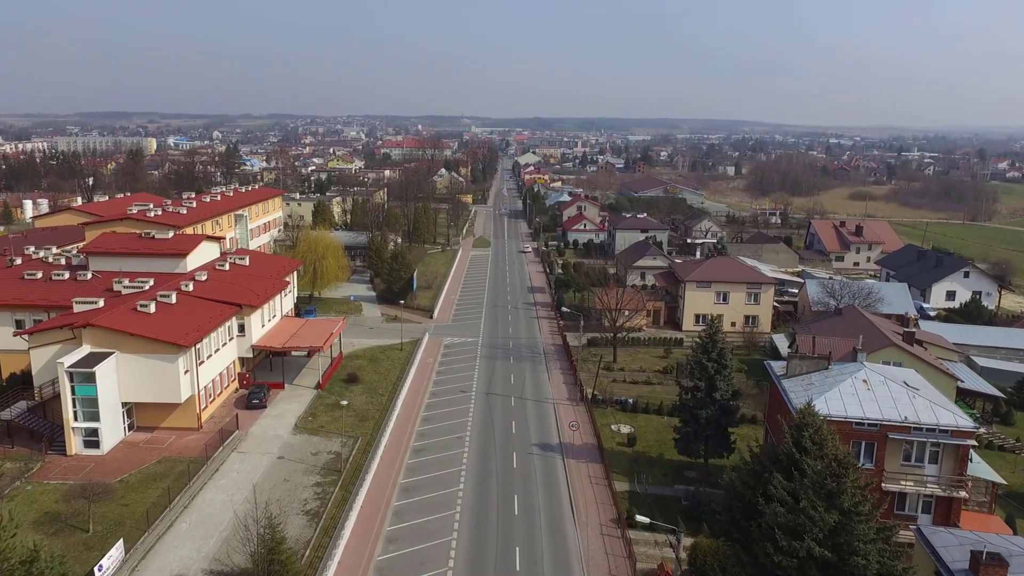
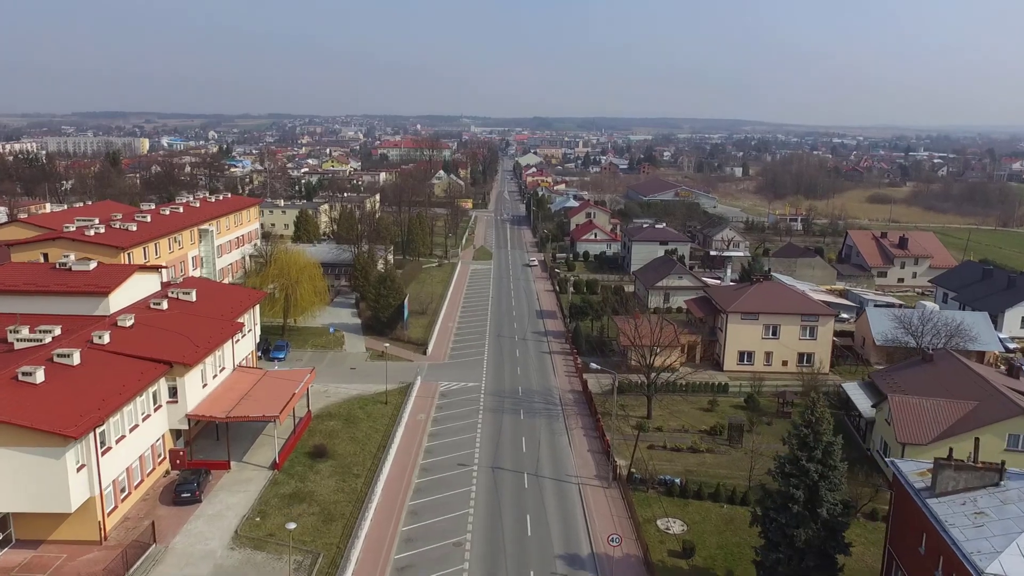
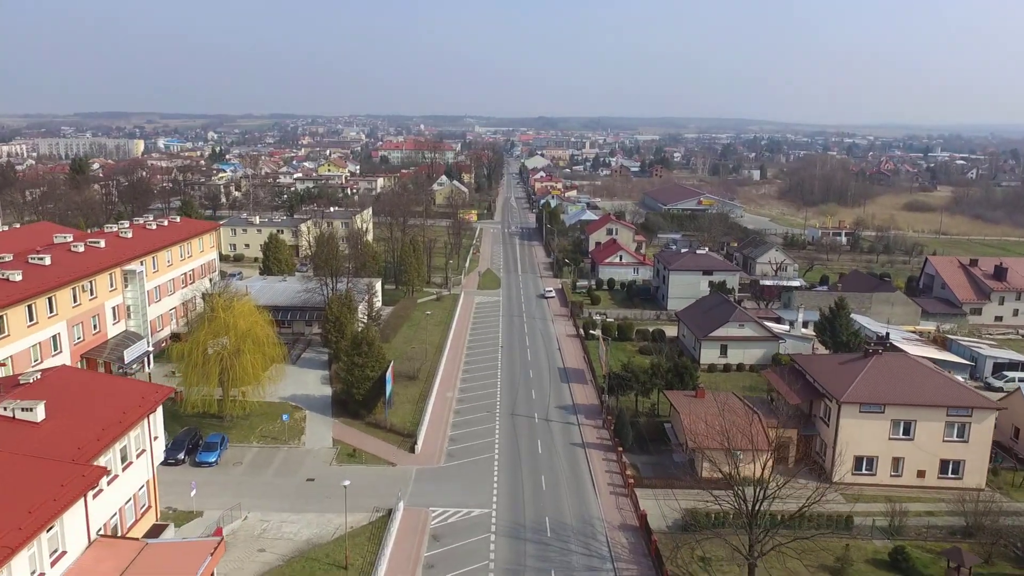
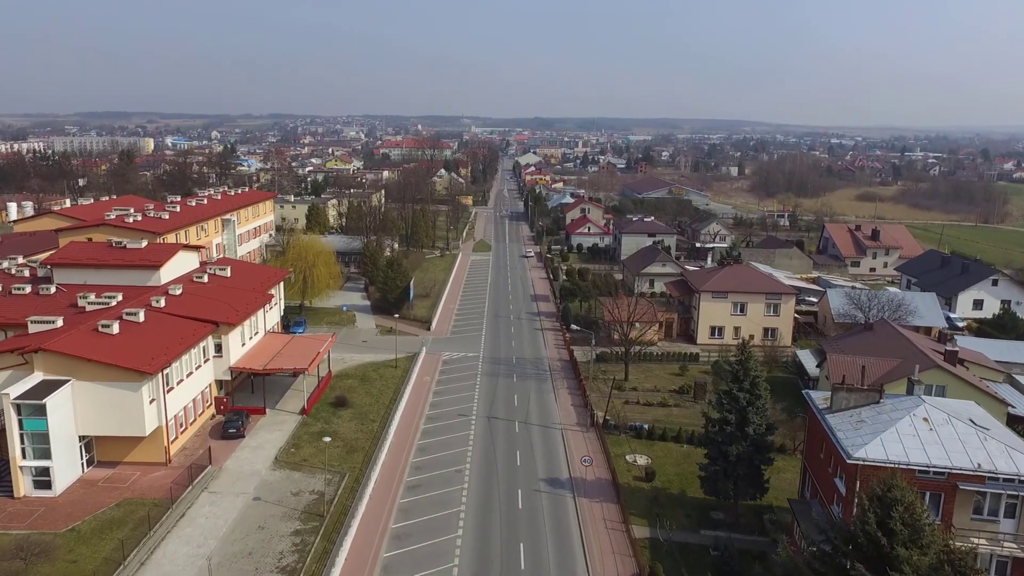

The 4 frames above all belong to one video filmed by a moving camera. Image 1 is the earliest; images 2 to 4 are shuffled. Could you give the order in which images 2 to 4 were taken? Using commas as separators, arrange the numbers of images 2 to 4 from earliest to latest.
4, 2, 3
